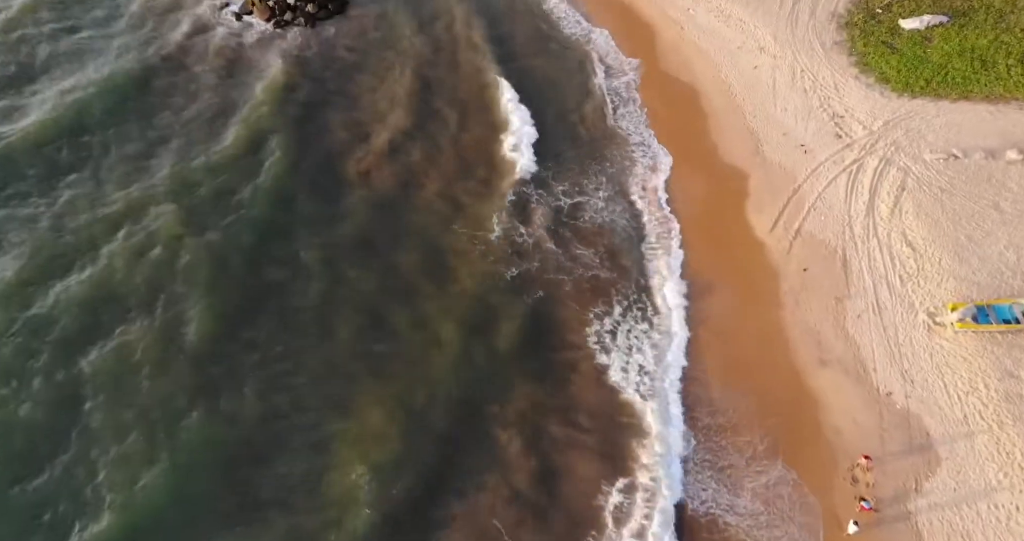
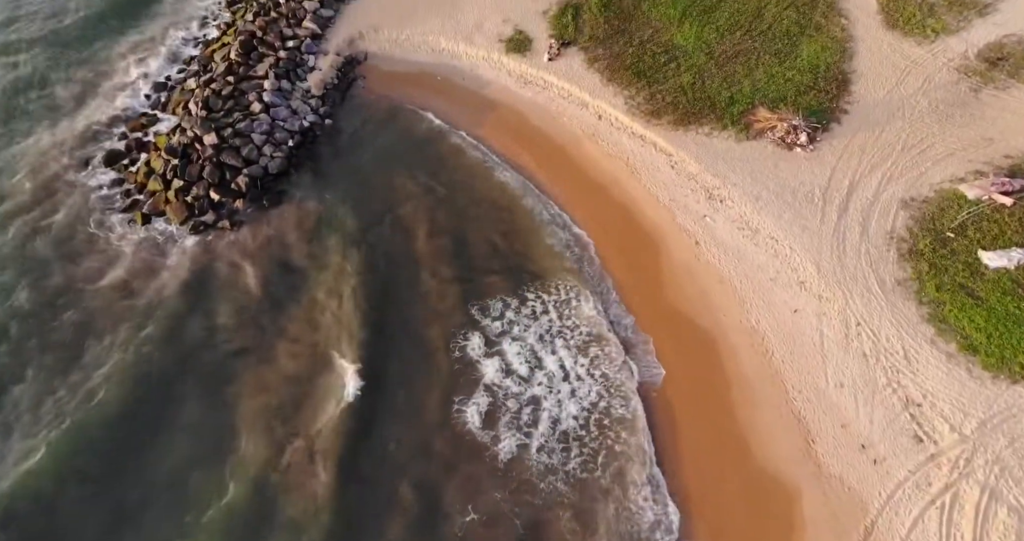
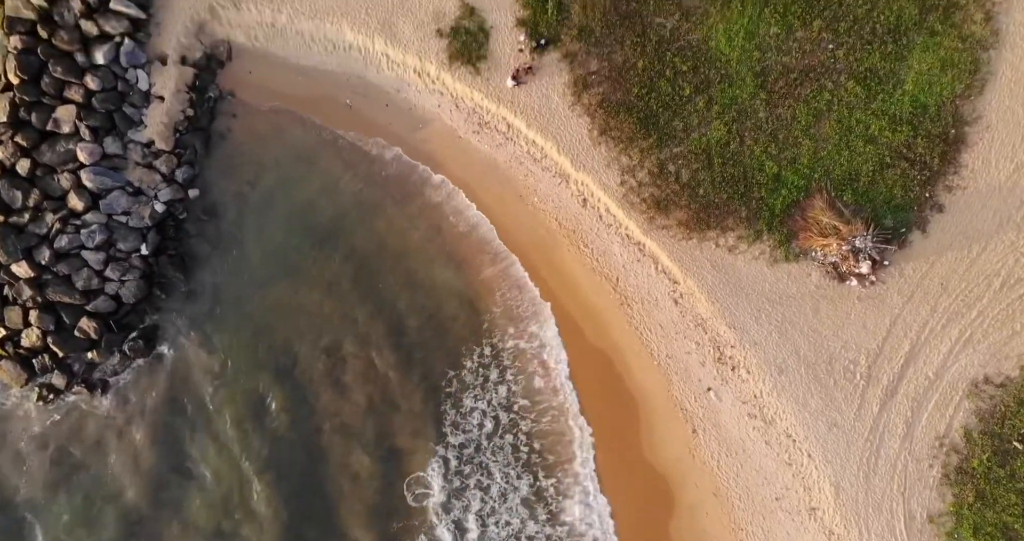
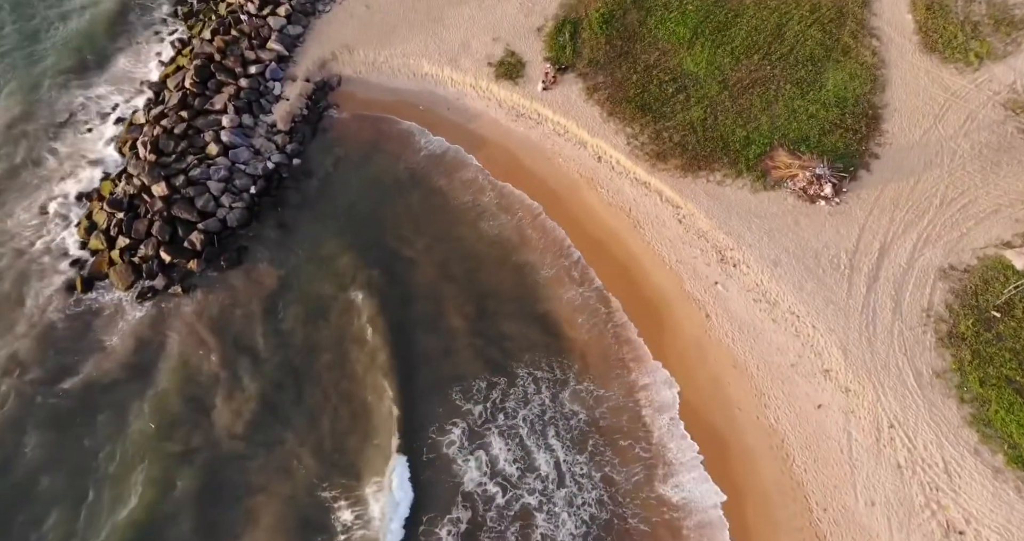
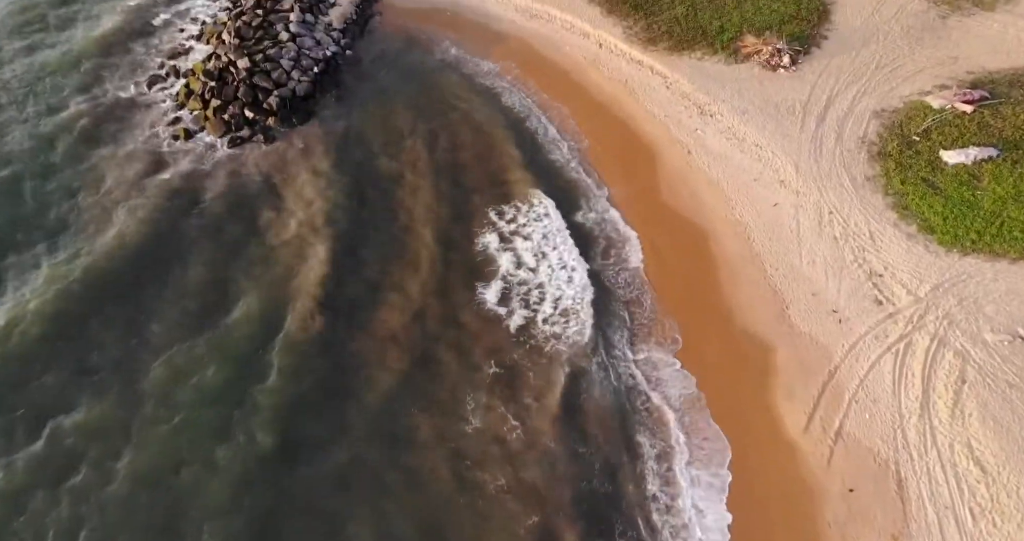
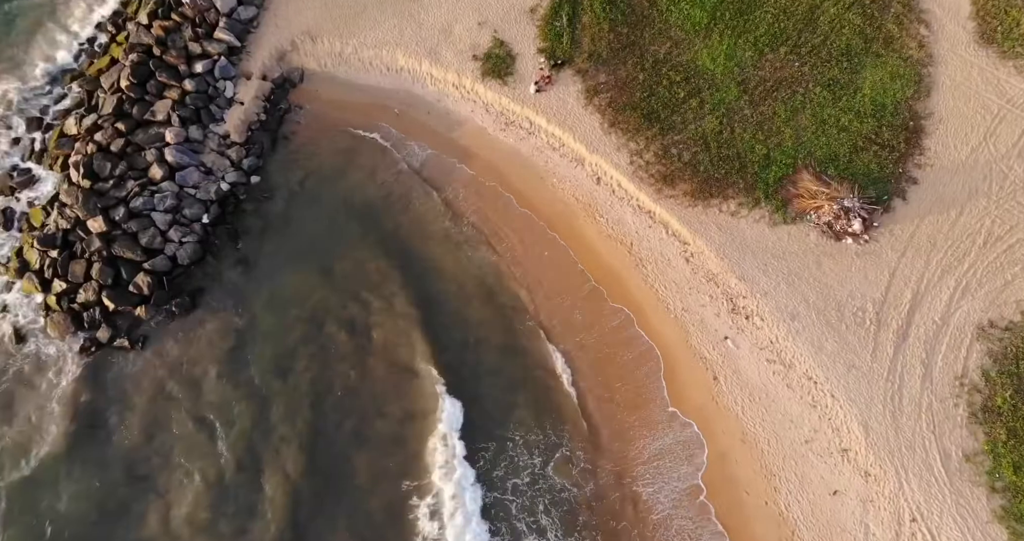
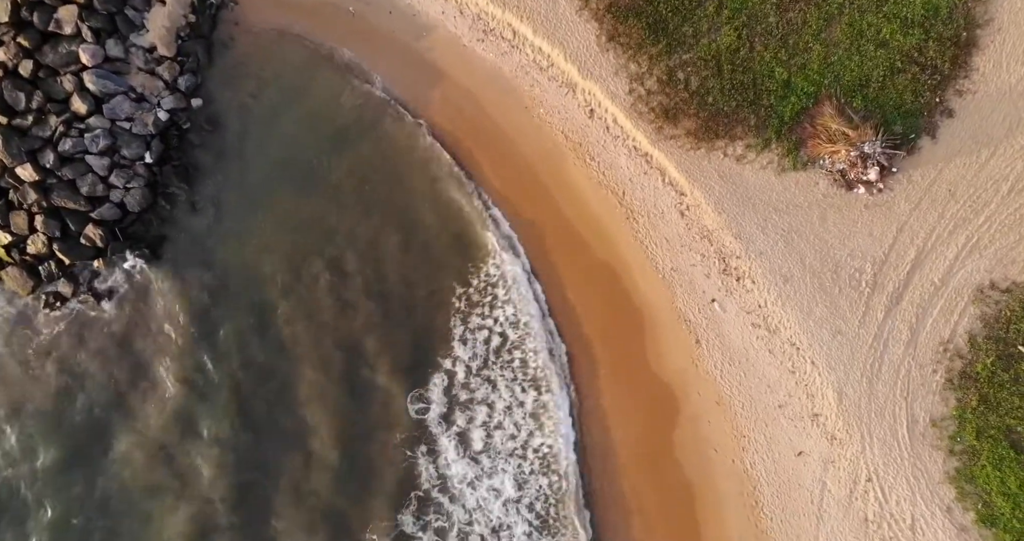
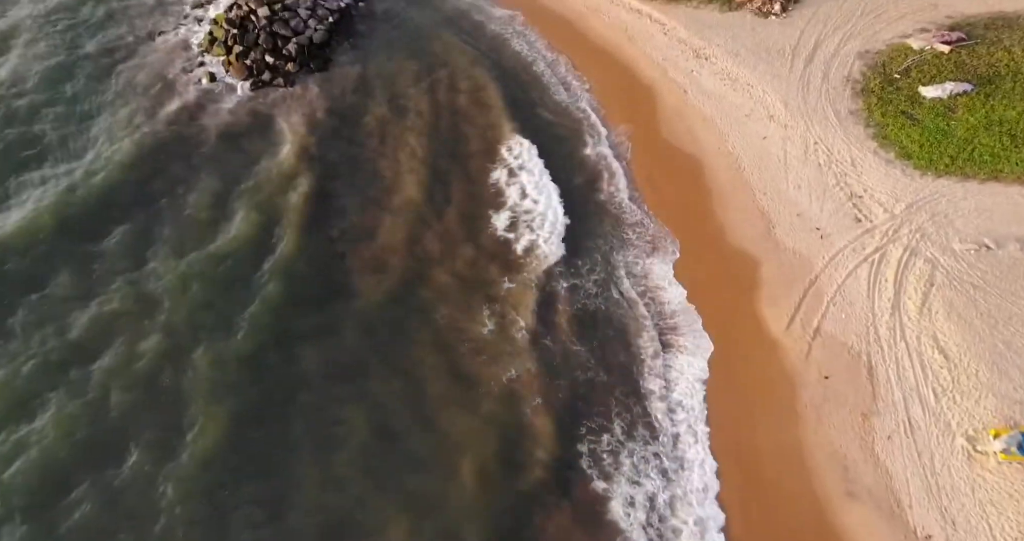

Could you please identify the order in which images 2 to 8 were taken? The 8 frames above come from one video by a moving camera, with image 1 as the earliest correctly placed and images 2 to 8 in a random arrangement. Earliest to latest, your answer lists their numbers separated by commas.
8, 5, 2, 4, 6, 7, 3
